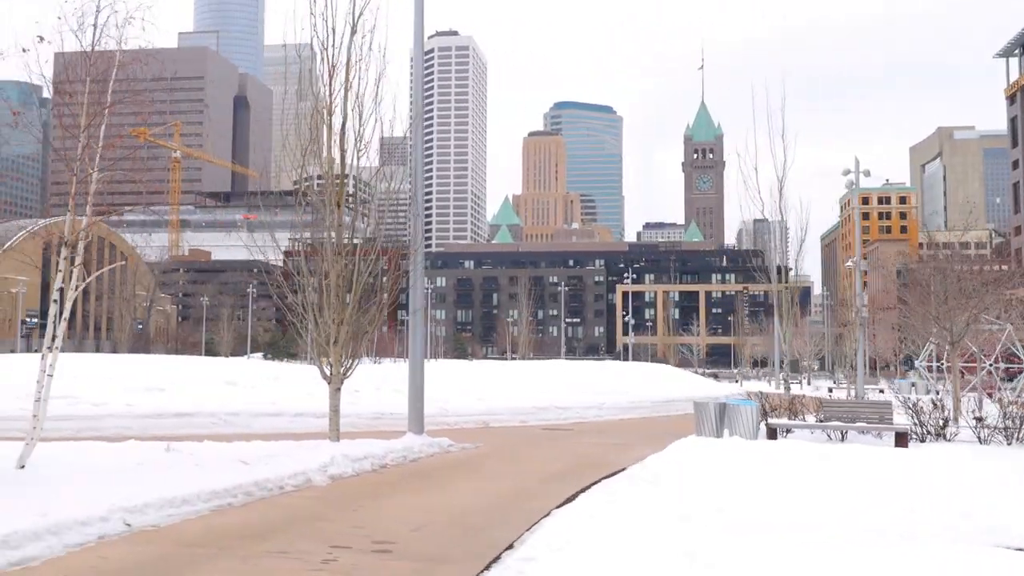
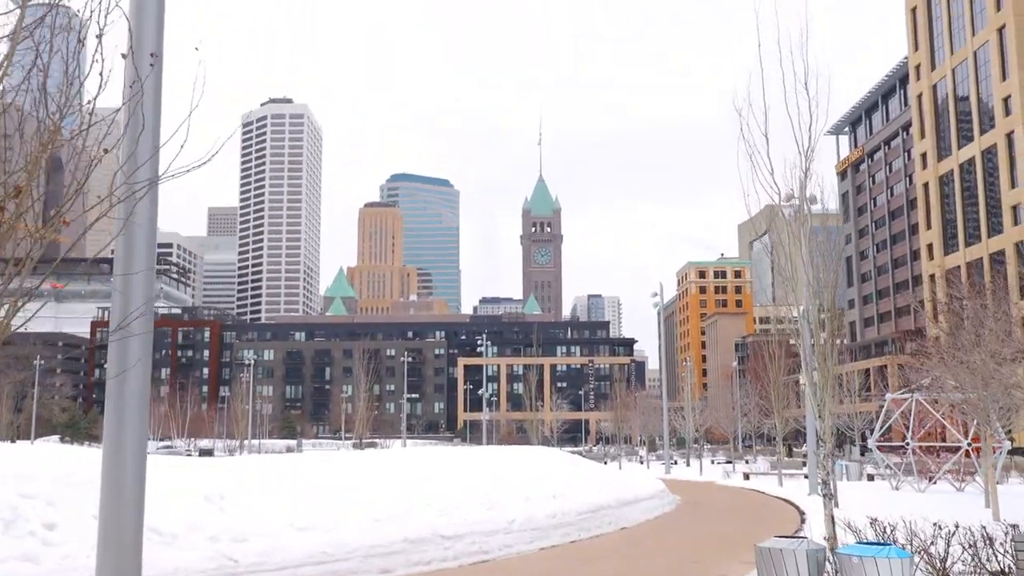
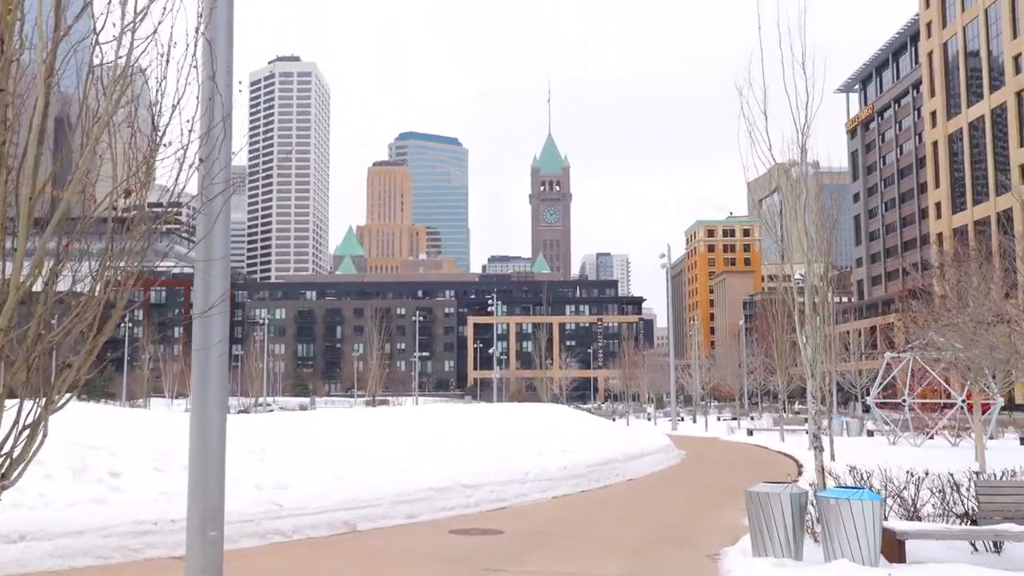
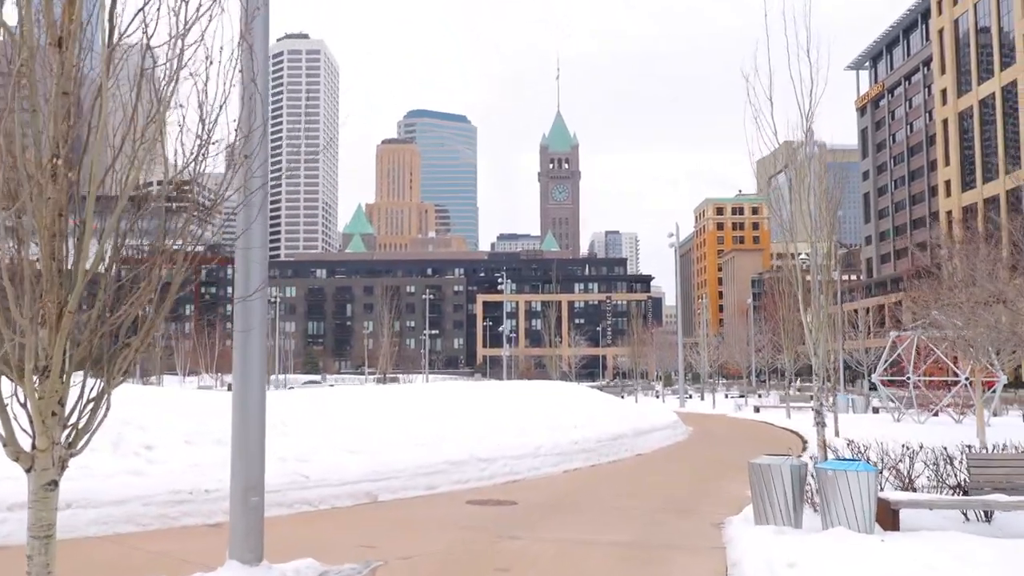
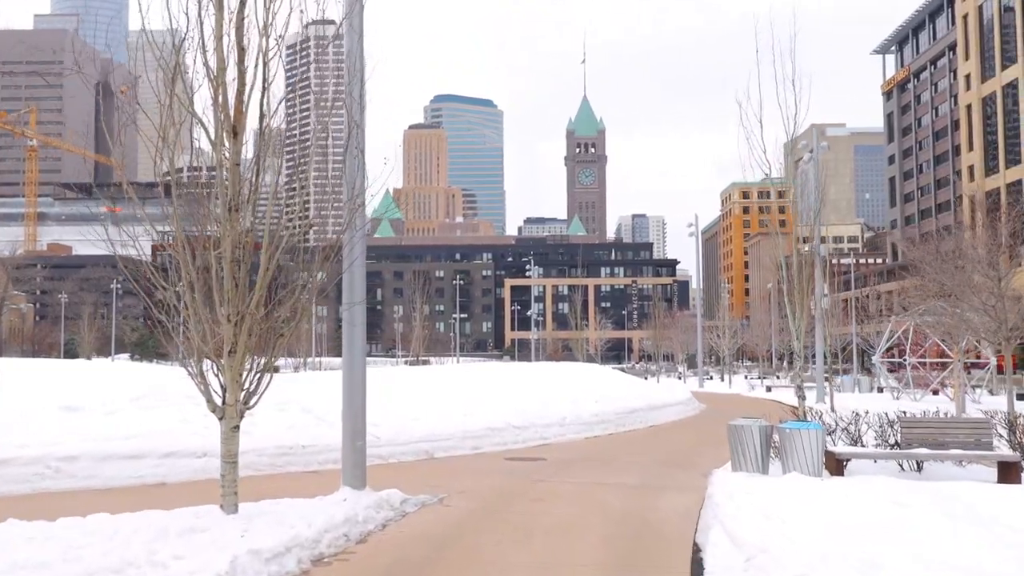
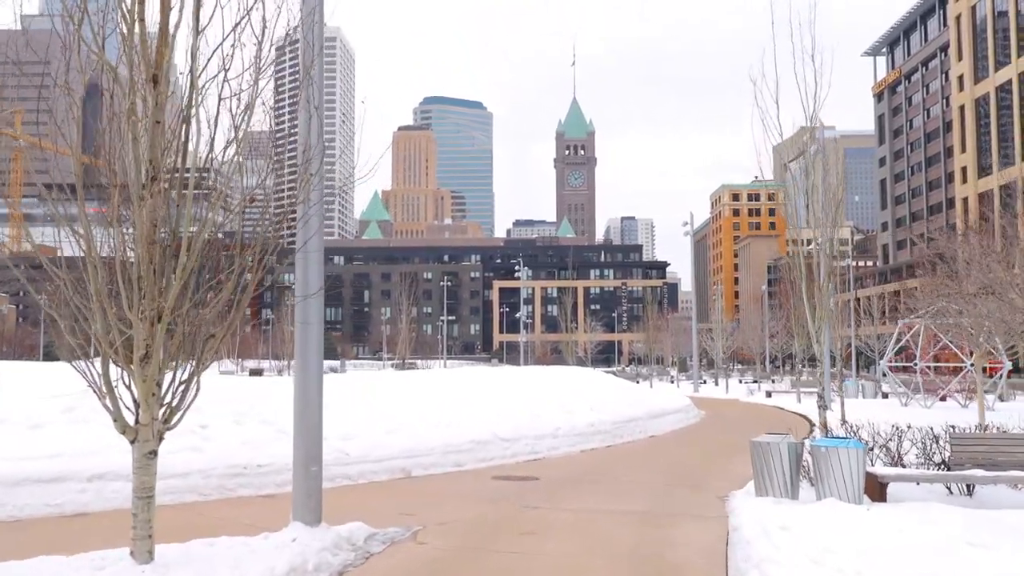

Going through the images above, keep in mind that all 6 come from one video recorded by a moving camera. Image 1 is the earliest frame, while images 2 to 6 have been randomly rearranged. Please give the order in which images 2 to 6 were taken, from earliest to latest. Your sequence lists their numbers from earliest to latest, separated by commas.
5, 6, 4, 3, 2
